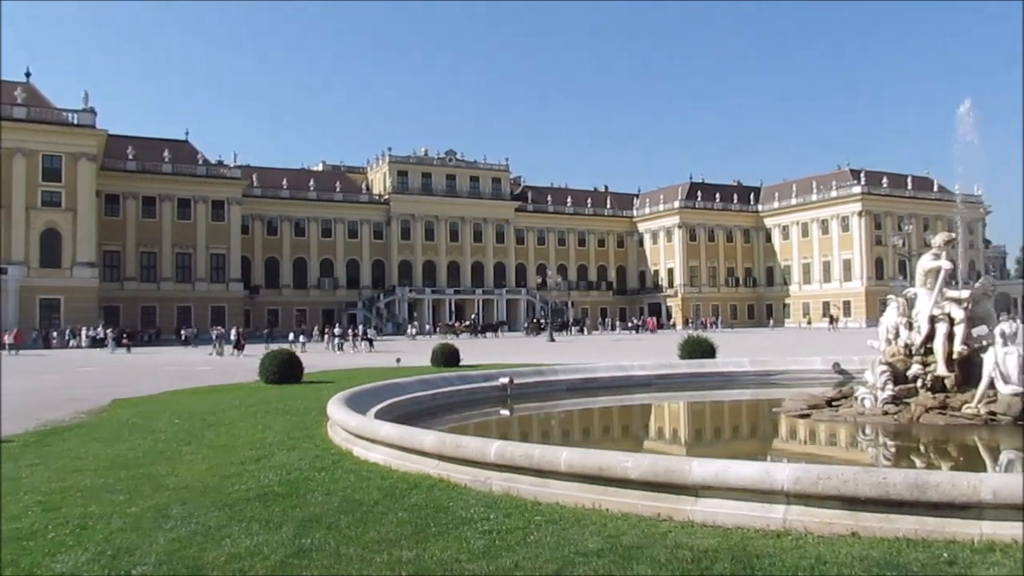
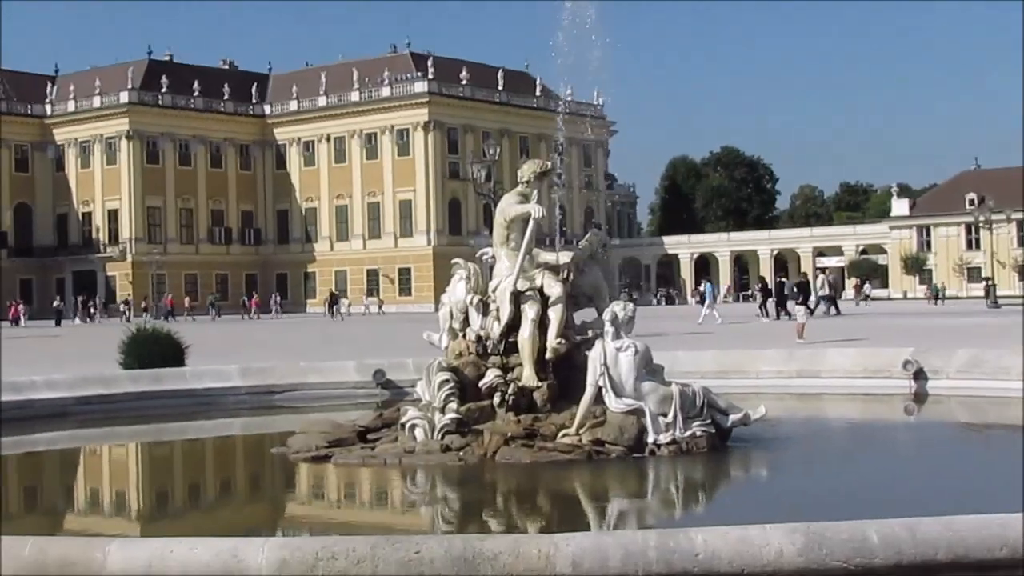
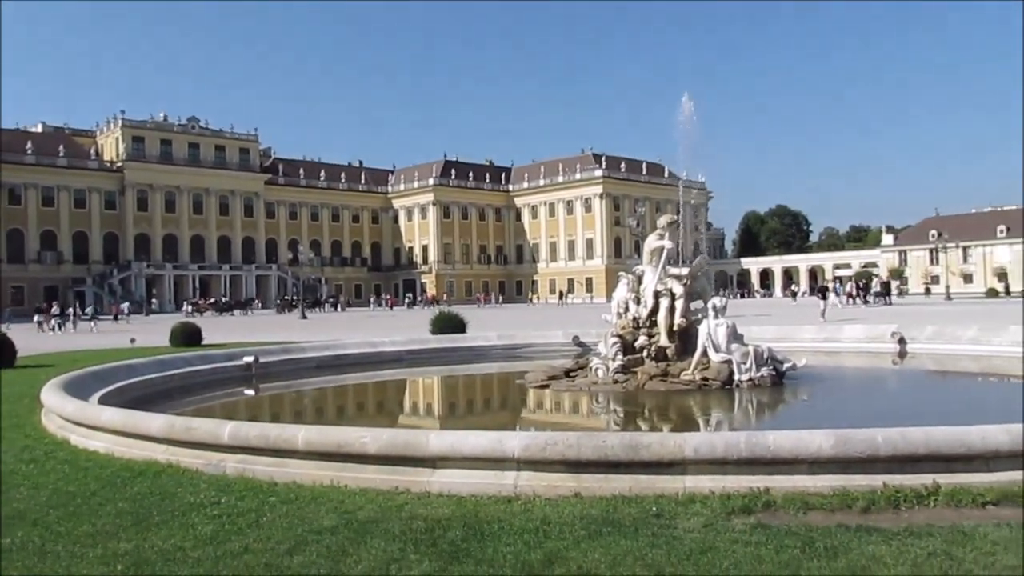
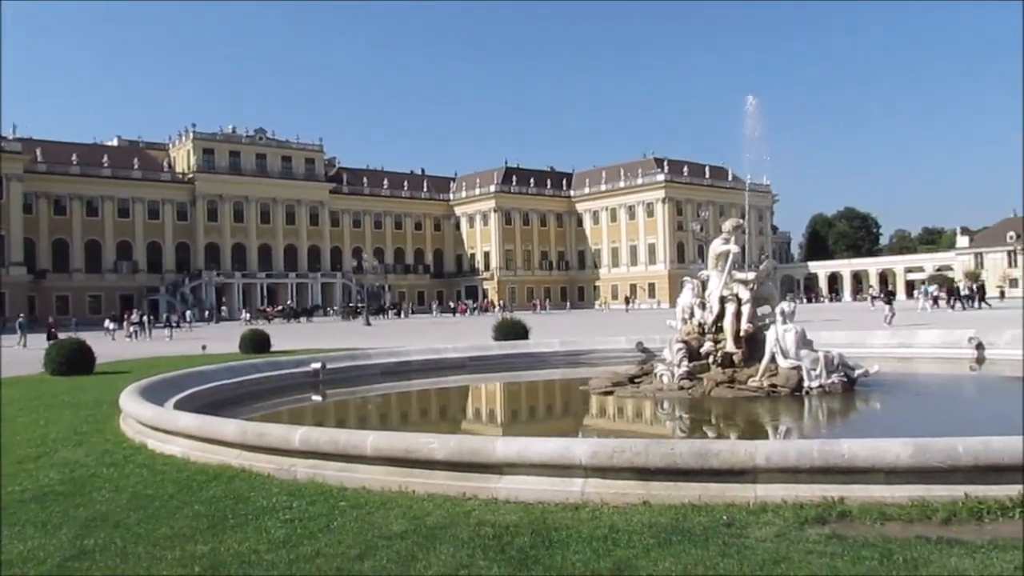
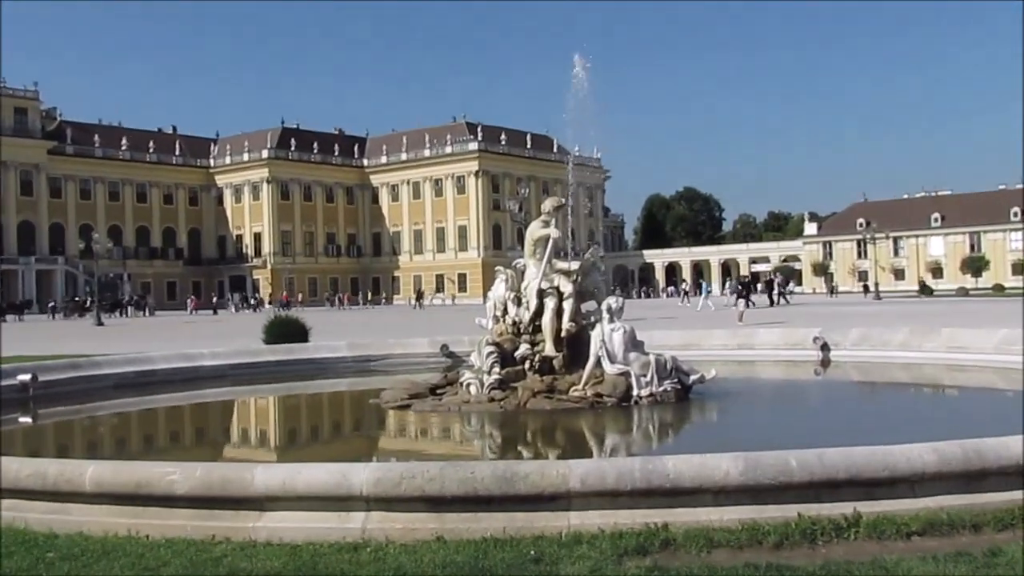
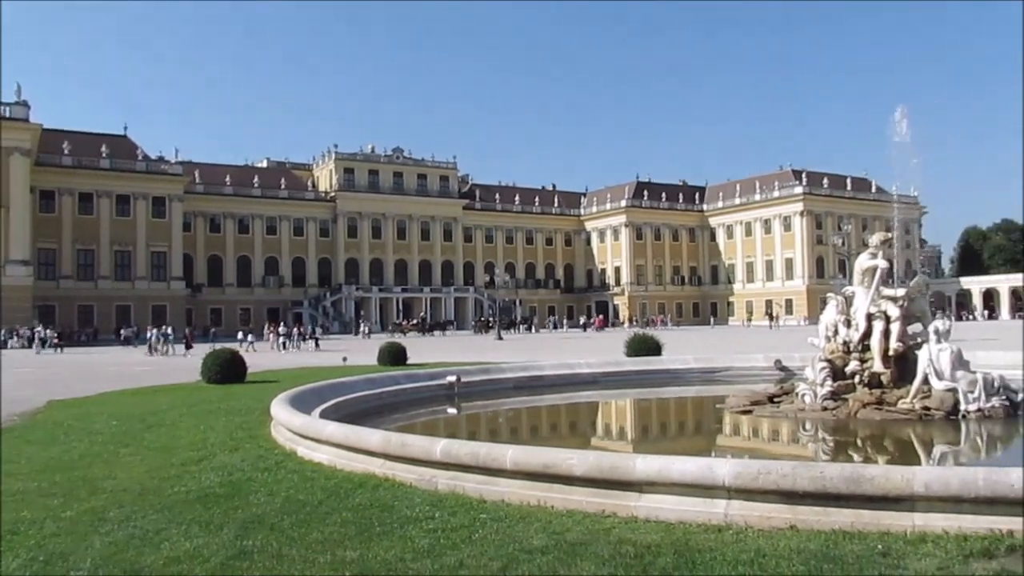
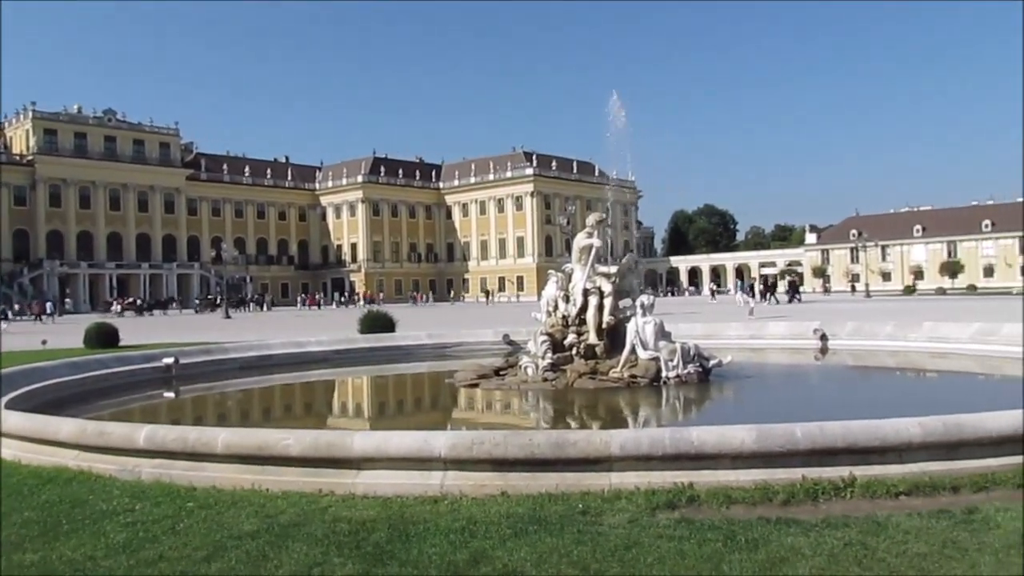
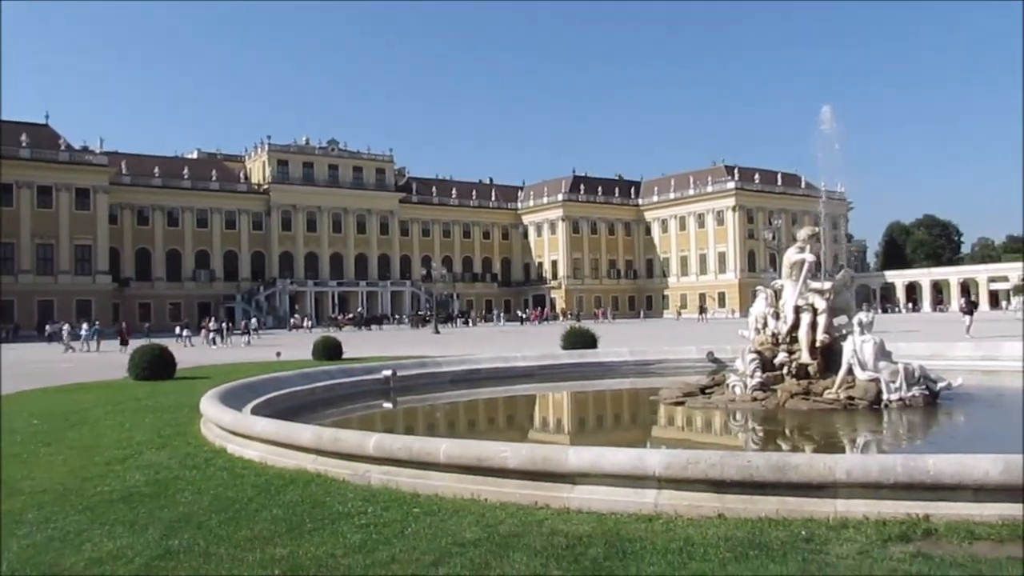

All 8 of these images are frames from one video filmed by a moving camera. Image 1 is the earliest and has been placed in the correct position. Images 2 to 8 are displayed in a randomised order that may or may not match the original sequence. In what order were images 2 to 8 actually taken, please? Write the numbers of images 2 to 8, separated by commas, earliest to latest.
6, 8, 4, 3, 7, 5, 2
